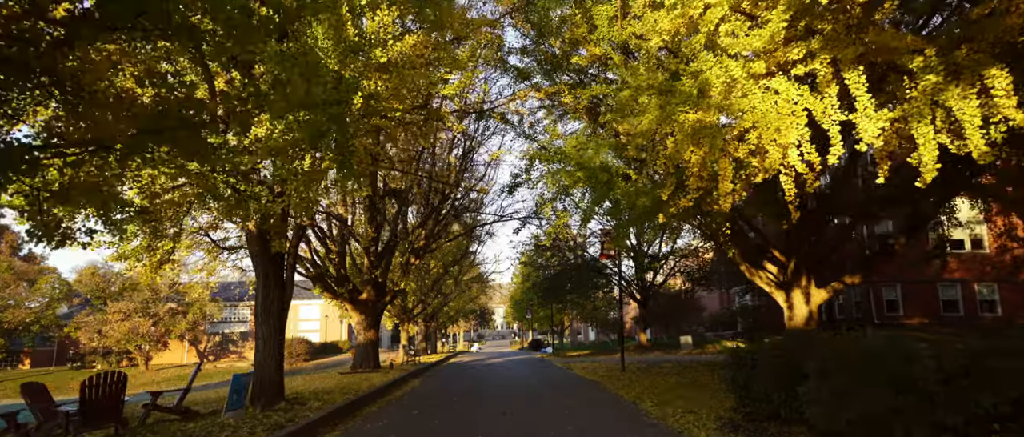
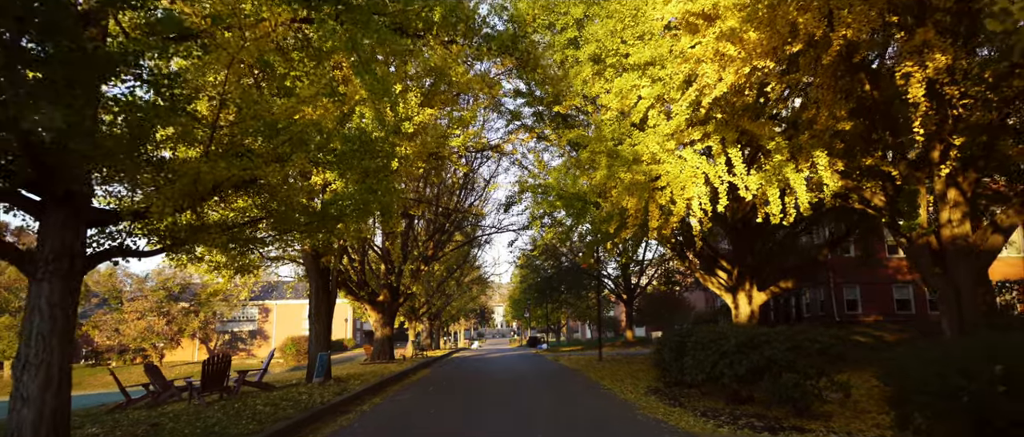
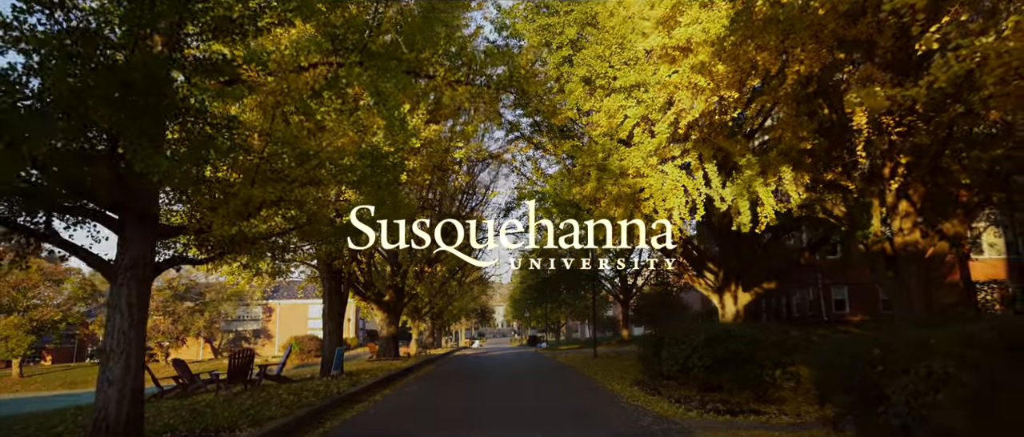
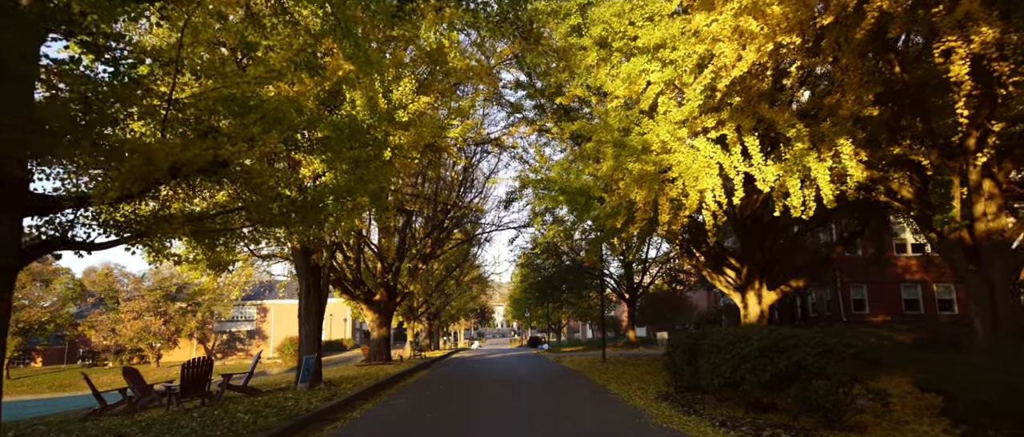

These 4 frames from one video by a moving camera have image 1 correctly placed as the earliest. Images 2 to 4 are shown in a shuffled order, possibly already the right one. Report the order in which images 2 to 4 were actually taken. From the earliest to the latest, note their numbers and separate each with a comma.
4, 2, 3
